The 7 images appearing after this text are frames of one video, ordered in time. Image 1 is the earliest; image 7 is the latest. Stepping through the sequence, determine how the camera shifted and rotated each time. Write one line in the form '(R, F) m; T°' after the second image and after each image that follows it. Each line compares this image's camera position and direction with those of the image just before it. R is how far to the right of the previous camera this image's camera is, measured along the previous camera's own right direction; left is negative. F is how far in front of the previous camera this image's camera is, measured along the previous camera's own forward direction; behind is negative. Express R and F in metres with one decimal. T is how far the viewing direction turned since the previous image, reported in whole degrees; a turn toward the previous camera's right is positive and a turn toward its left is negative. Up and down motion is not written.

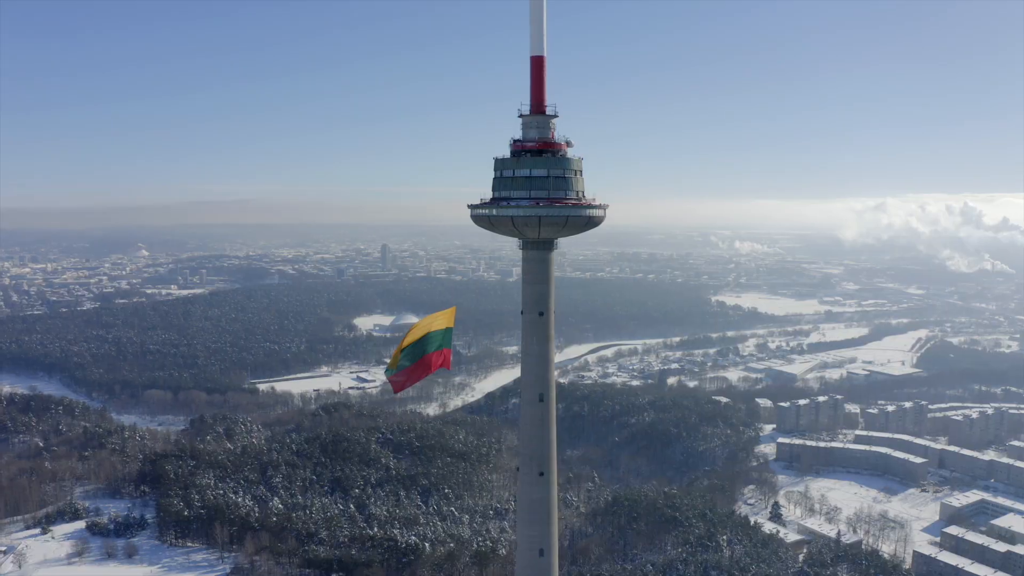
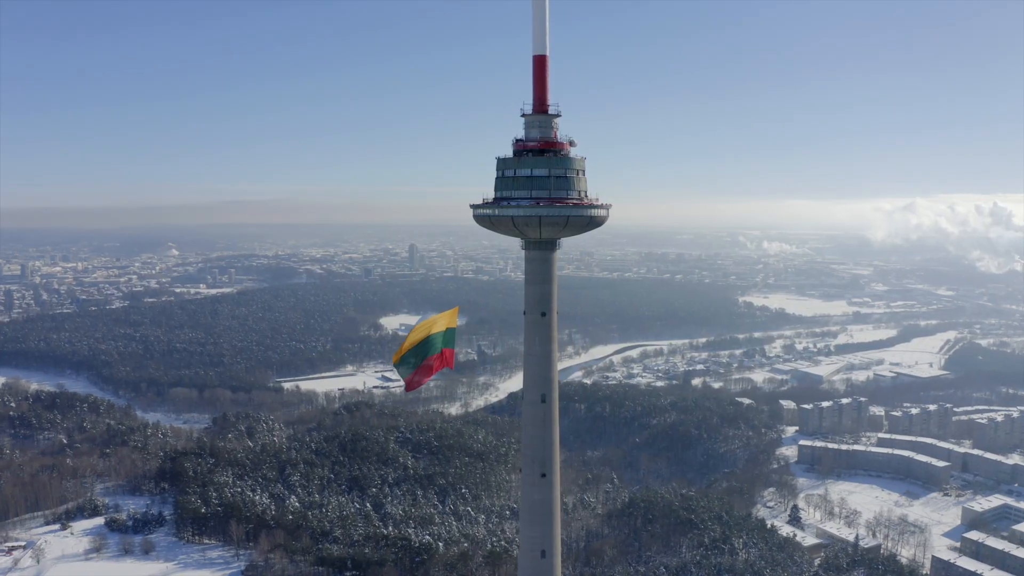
(+3.0, +0.8) m; -1°
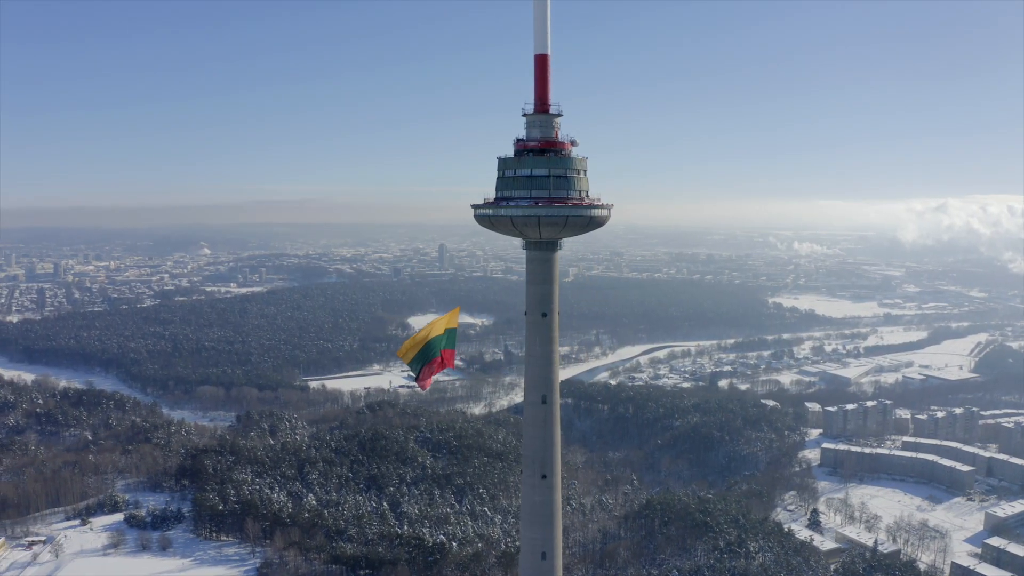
(+3.5, +0.6) m; -2°
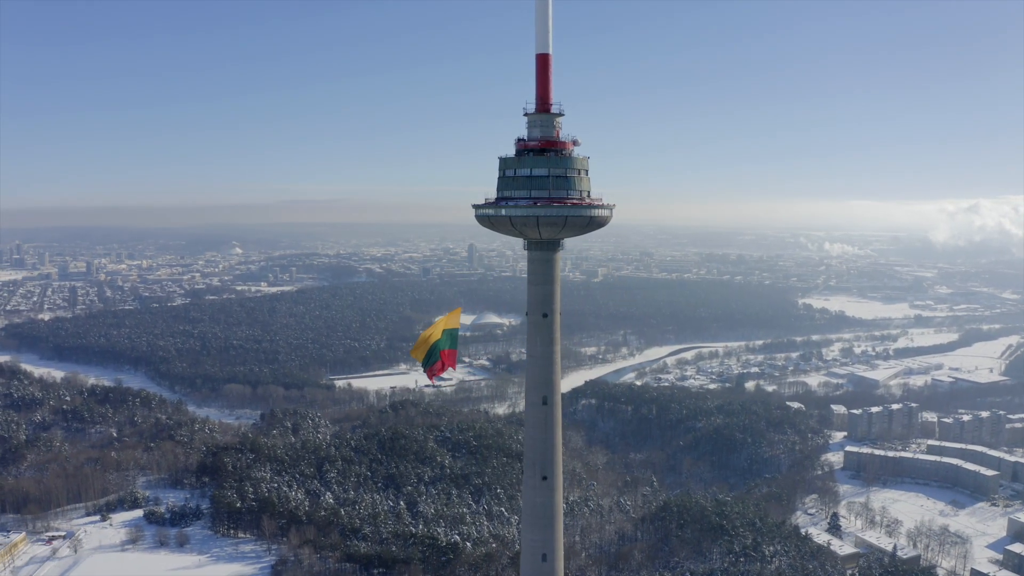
(+3.5, +0.6) m; -2°
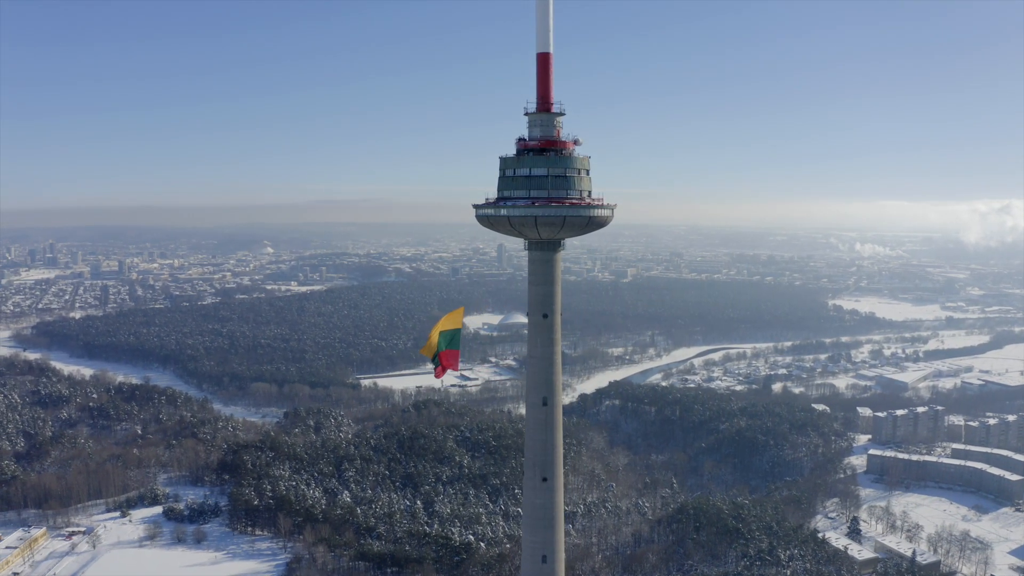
(+3.5, +0.6) m; -2°
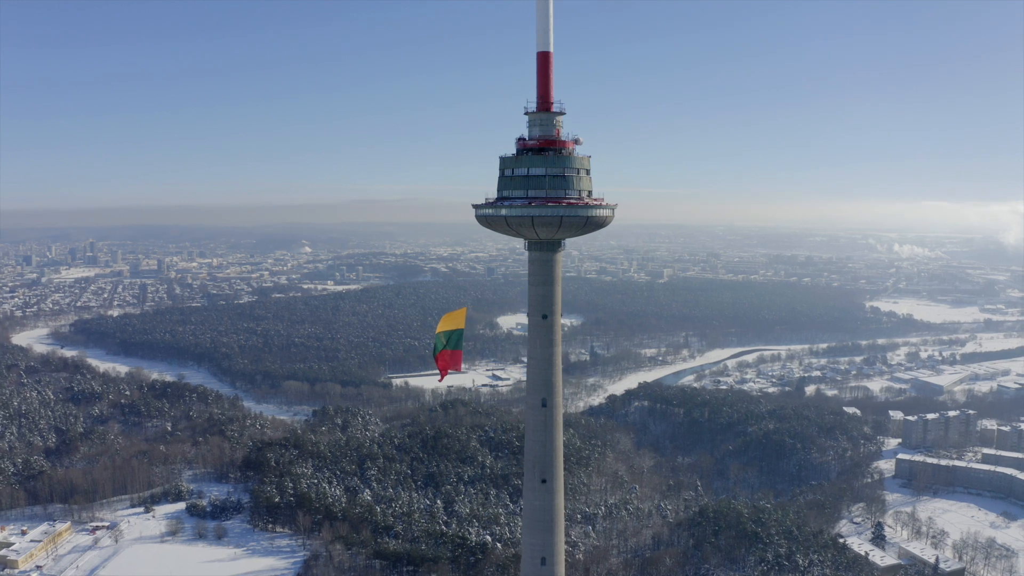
(+4.5, +0.7) m; -2°
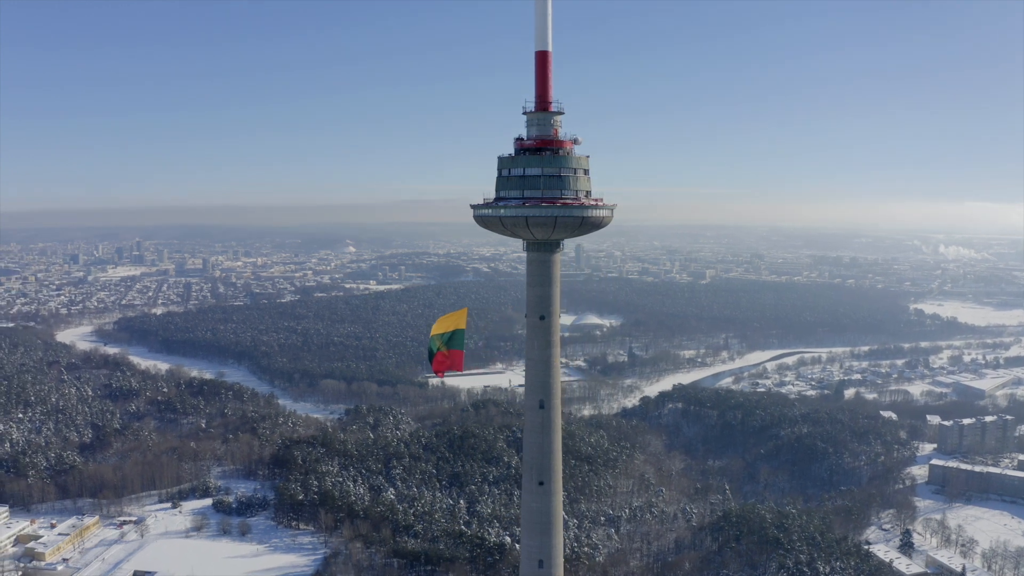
(+5.5, +0.5) m; -2°
